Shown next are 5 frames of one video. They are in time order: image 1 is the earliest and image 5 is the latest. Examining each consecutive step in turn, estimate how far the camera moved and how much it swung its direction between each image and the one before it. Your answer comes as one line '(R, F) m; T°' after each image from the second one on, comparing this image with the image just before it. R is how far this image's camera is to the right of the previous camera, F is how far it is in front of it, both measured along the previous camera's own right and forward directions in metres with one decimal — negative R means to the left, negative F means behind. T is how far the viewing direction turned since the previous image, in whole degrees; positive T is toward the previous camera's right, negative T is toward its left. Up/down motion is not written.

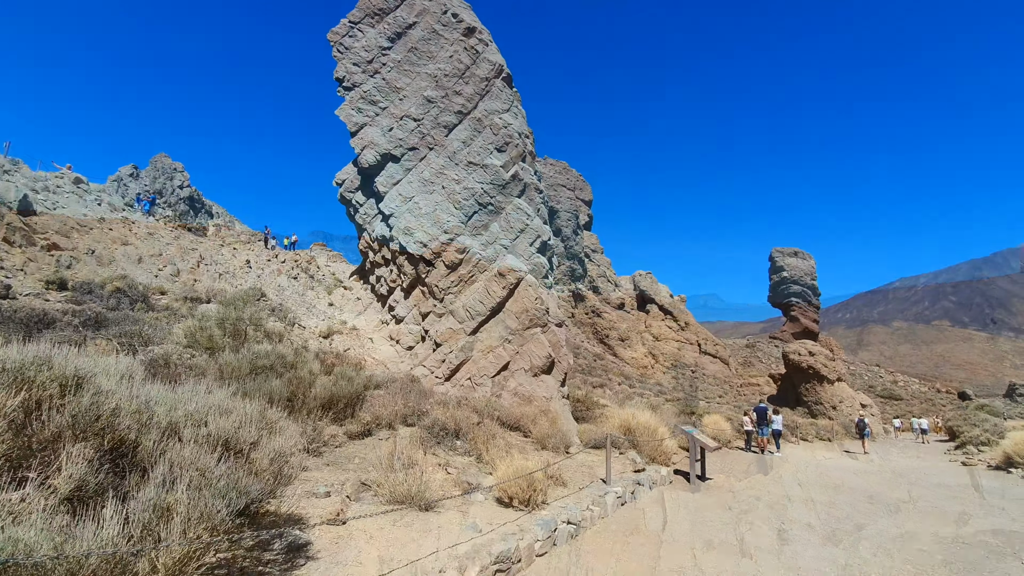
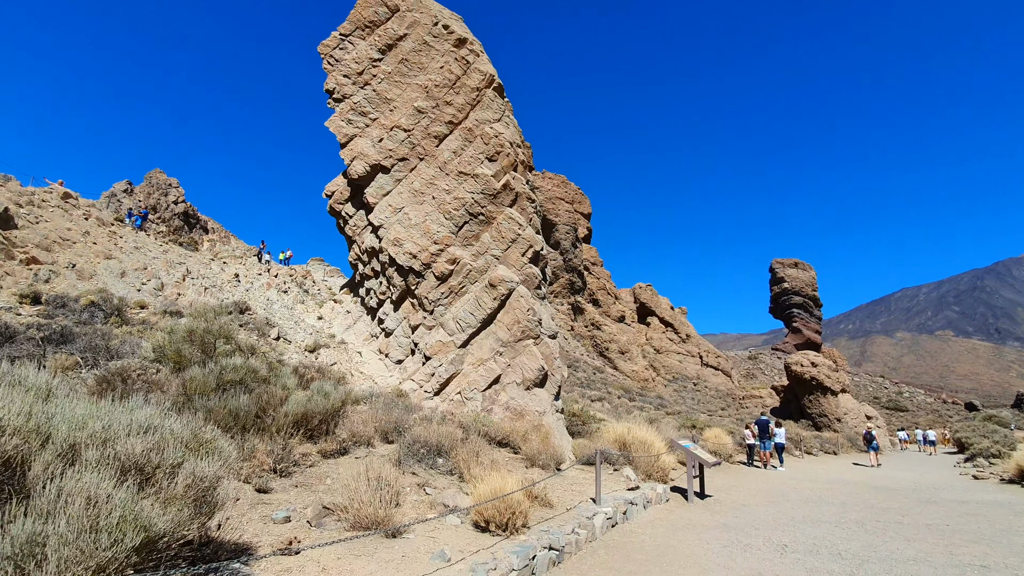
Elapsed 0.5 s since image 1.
(+0.3, +0.3) m; 0°
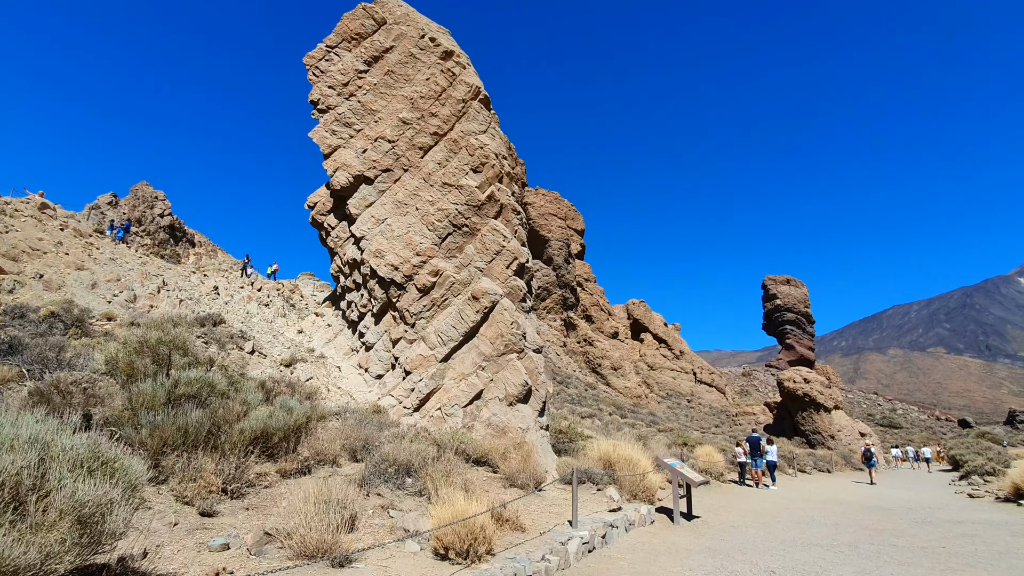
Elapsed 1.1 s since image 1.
(+0.3, +0.3) m; +1°
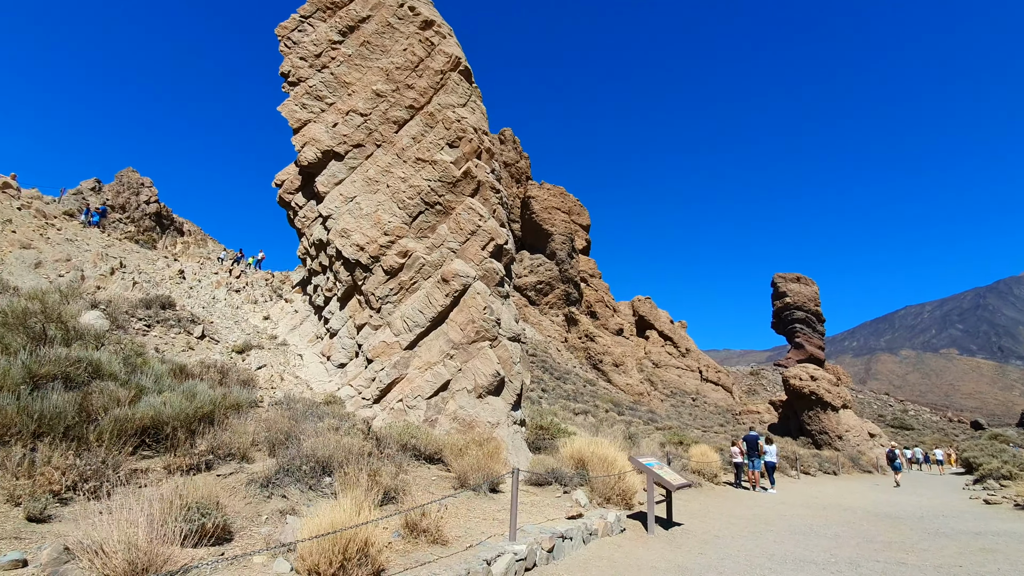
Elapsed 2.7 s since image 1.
(+0.8, +1.1) m; -1°
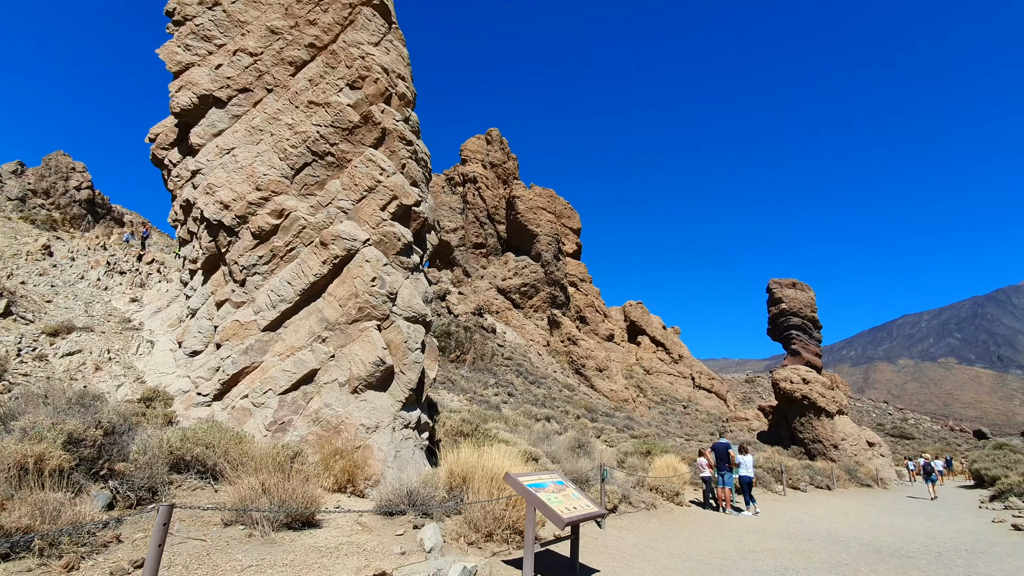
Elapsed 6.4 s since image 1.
(+1.8, +2.5) m; 0°
